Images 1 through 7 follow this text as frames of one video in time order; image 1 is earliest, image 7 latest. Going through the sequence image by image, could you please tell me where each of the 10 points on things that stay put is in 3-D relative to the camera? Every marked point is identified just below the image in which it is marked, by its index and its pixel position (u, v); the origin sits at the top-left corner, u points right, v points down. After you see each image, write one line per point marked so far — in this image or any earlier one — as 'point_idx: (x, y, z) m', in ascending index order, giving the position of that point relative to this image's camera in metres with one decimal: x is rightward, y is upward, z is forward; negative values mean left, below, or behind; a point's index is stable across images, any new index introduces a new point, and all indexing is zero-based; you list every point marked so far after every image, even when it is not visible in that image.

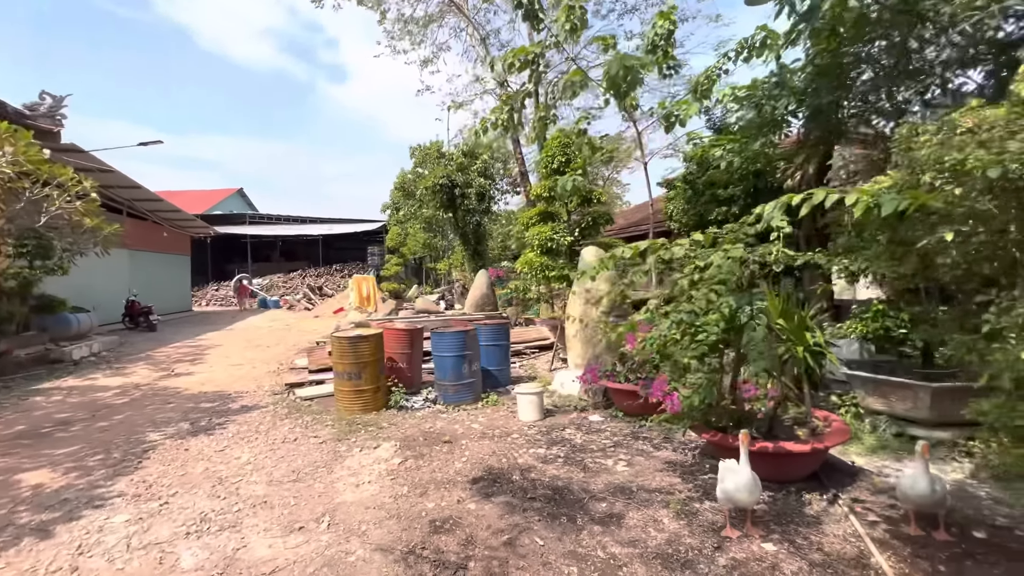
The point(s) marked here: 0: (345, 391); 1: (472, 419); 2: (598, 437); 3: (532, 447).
0: (-2.1, -1.3, +5.8) m
1: (-0.5, -1.6, +5.6) m
2: (+0.9, -1.6, +5.0) m
3: (+0.2, -1.6, +4.7) m
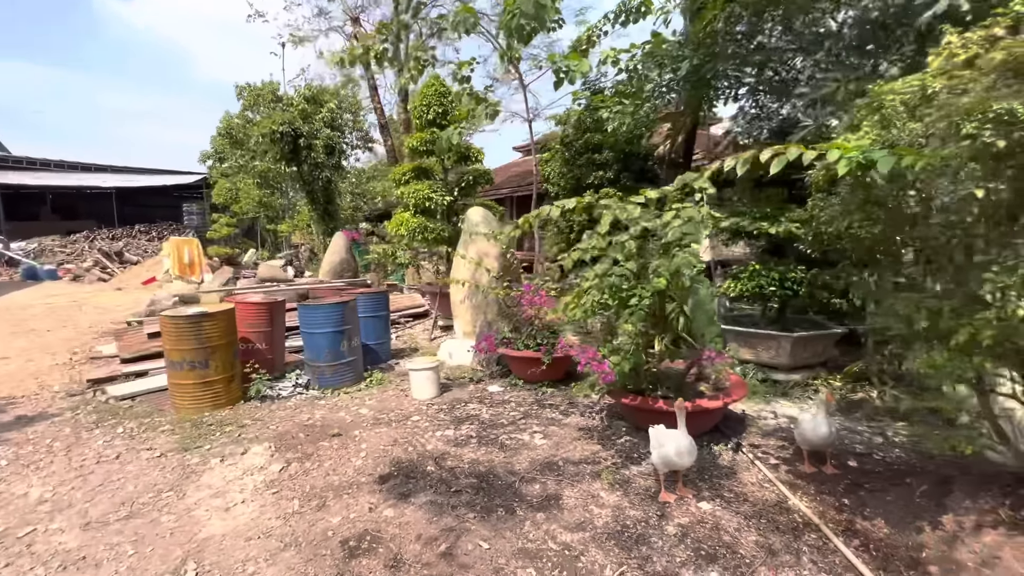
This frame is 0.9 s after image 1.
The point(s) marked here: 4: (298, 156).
0: (-3.2, -1.0, +4.6) m
1: (-1.6, -1.2, +4.9) m
2: (-0.1, -1.2, +4.7) m
3: (-0.7, -1.3, +4.2) m
4: (-7.7, +4.8, +17.1) m
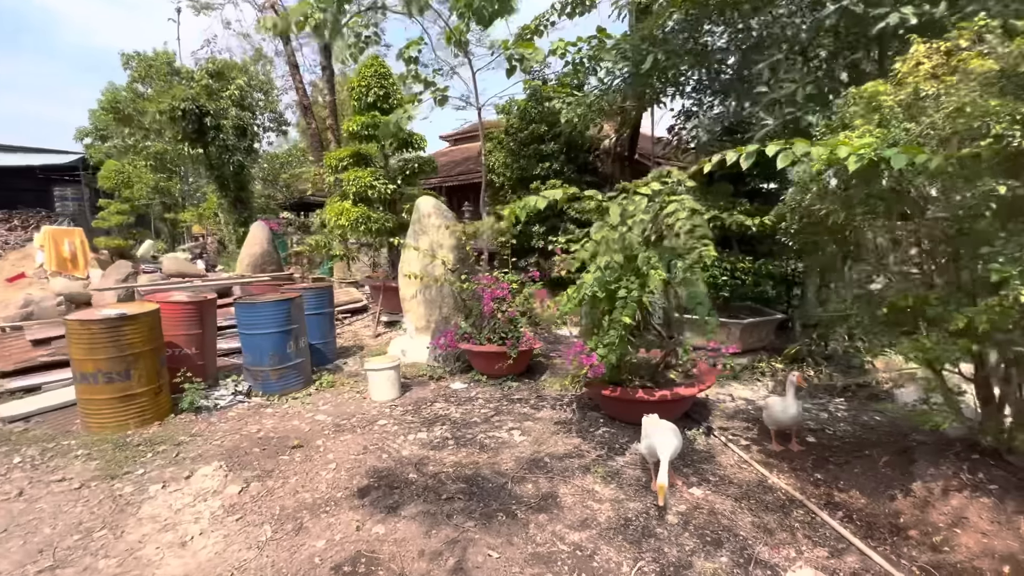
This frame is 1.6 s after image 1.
0: (-3.4, -0.9, +3.9) m
1: (-1.9, -1.2, +4.5) m
2: (-0.4, -1.1, +4.5) m
3: (-0.9, -1.2, +4.0) m
4: (-10.0, +5.0, +15.4) m
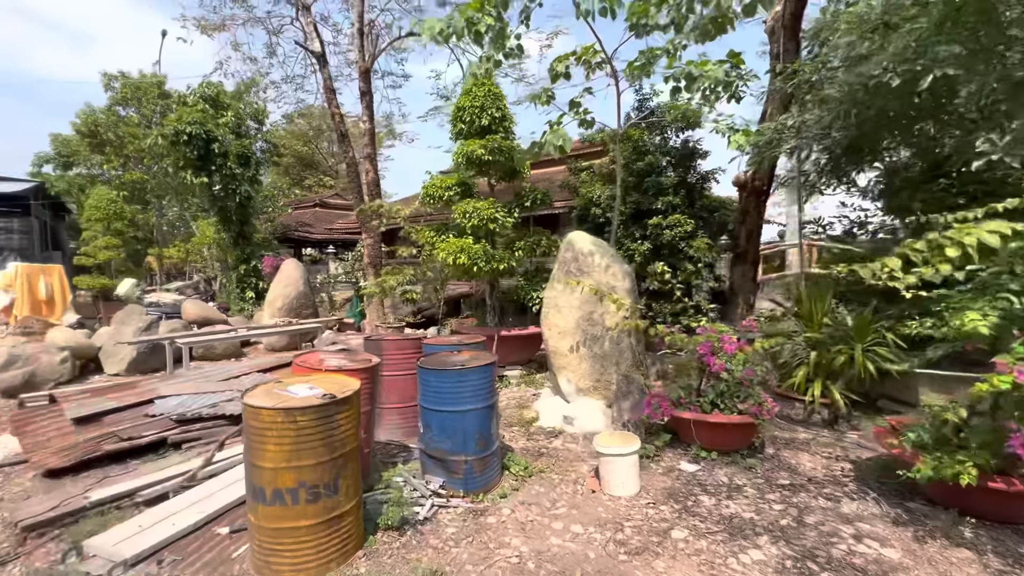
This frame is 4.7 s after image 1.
0: (-1.2, -1.3, +2.6) m
1: (+0.3, -1.6, +3.3) m
2: (+1.8, -1.6, +3.5) m
3: (+1.3, -1.6, +2.9) m
4: (-8.9, +3.6, +13.8) m
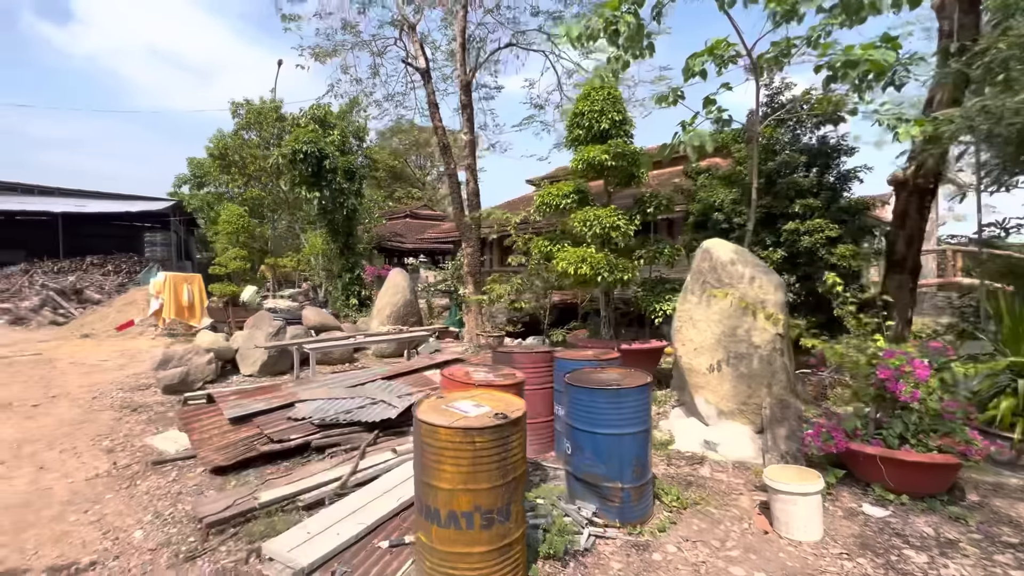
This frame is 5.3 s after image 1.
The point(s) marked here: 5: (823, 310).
0: (-0.2, -1.4, +2.5) m
1: (+1.3, -1.7, +3.0) m
2: (+2.9, -1.7, +2.9) m
3: (+2.3, -1.7, +2.4) m
4: (-6.1, +3.4, +14.9) m
5: (+4.5, -0.3, +6.8) m
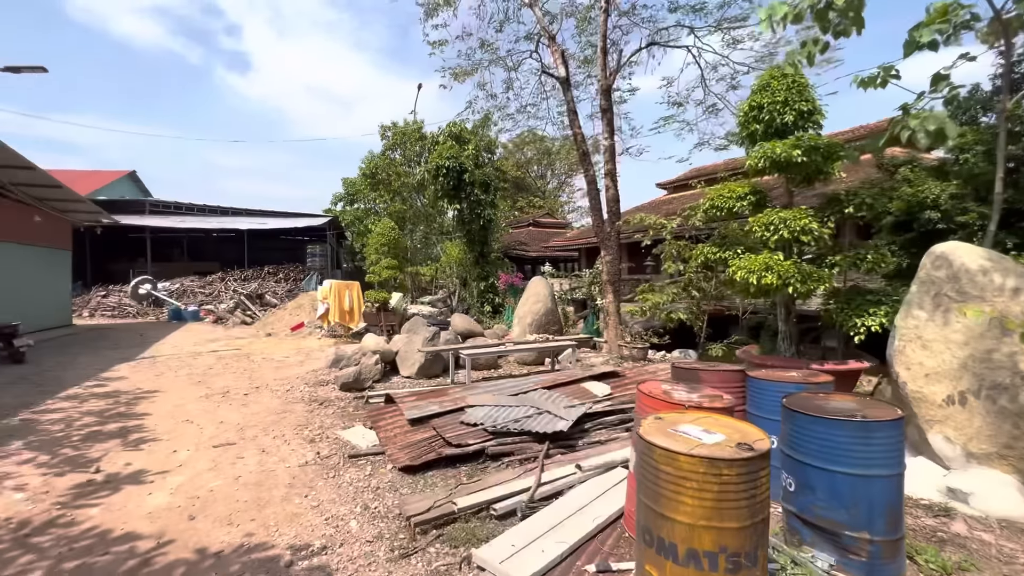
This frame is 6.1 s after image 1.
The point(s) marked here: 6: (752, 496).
0: (+1.0, -1.5, +2.2) m
1: (+2.6, -1.8, +2.3) m
2: (+4.1, -1.8, +1.9) m
3: (+3.4, -1.8, +1.5) m
4: (-1.8, +3.2, +15.7) m
5: (+6.6, -0.5, +5.3) m
6: (+1.1, -1.0, +2.2) m
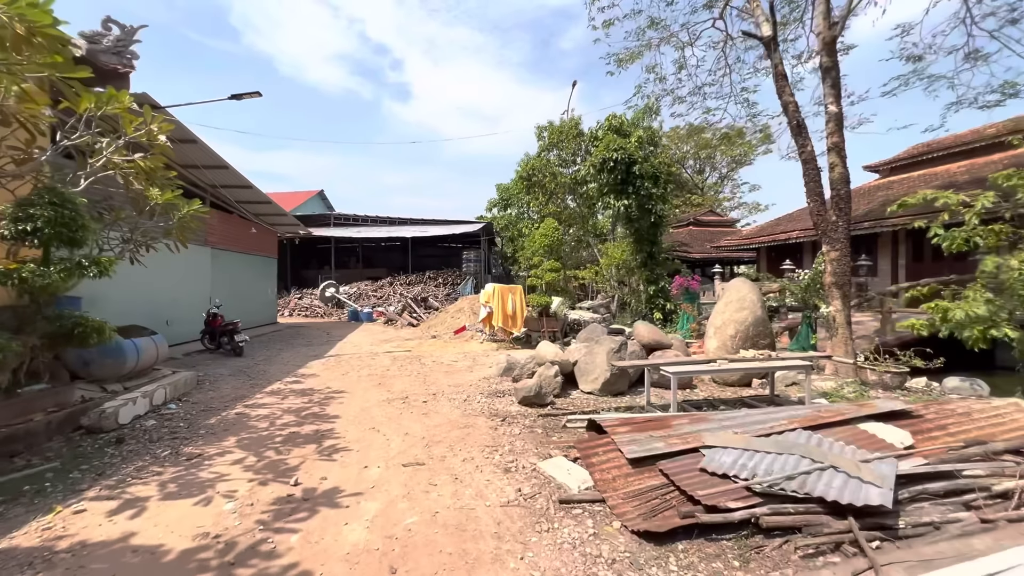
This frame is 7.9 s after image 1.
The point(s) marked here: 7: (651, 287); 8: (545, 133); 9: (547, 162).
0: (+2.2, -1.5, +0.6) m
1: (+3.7, -1.8, +0.2) m
2: (+5.0, -1.7, -0.6) m
3: (+4.3, -1.7, -0.8) m
4: (+3.4, +3.0, +14.3) m
5: (+8.4, -0.5, +1.9) m
6: (+2.3, -1.0, +0.5) m
7: (+4.2, 0.0, +14.4) m
8: (+1.4, +6.5, +19.7) m
9: (+1.4, +5.2, +19.3) m
